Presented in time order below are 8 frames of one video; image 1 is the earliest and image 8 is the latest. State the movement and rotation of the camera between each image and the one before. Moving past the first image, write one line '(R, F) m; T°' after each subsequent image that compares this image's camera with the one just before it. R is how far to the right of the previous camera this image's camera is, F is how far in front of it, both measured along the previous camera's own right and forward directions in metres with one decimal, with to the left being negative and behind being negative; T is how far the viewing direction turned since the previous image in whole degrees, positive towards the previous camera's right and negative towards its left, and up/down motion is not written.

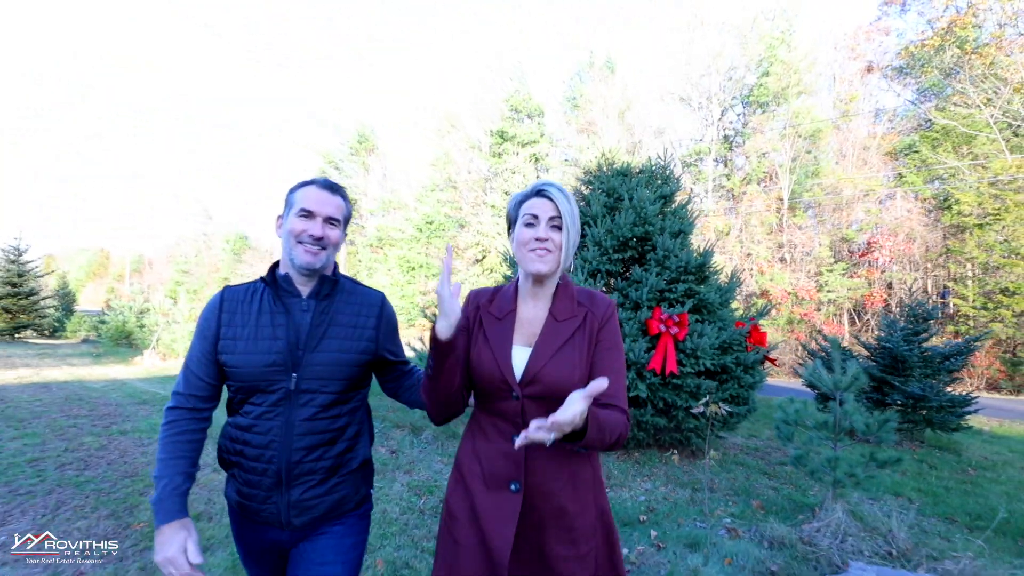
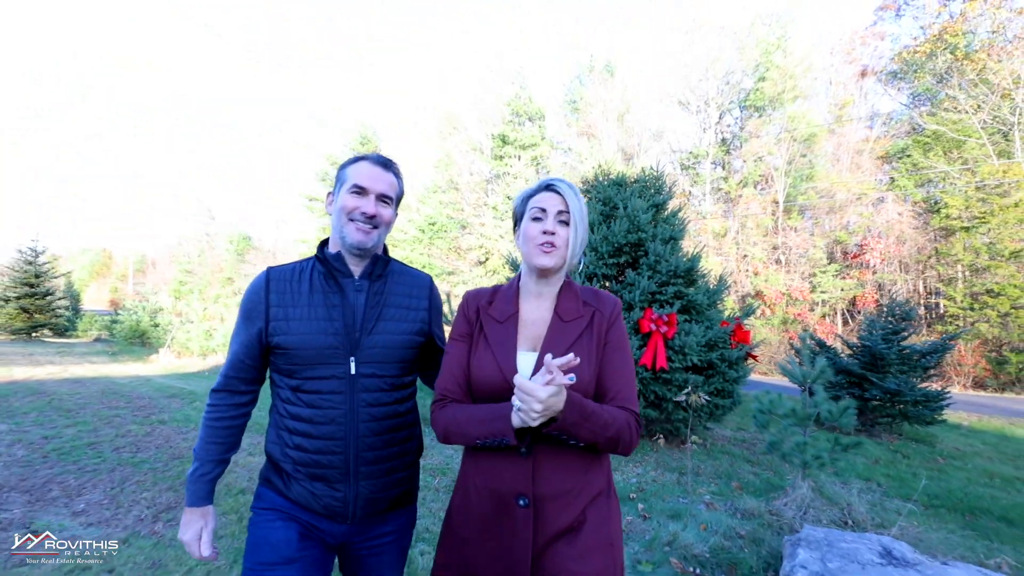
(0.0, -0.5) m; 0°
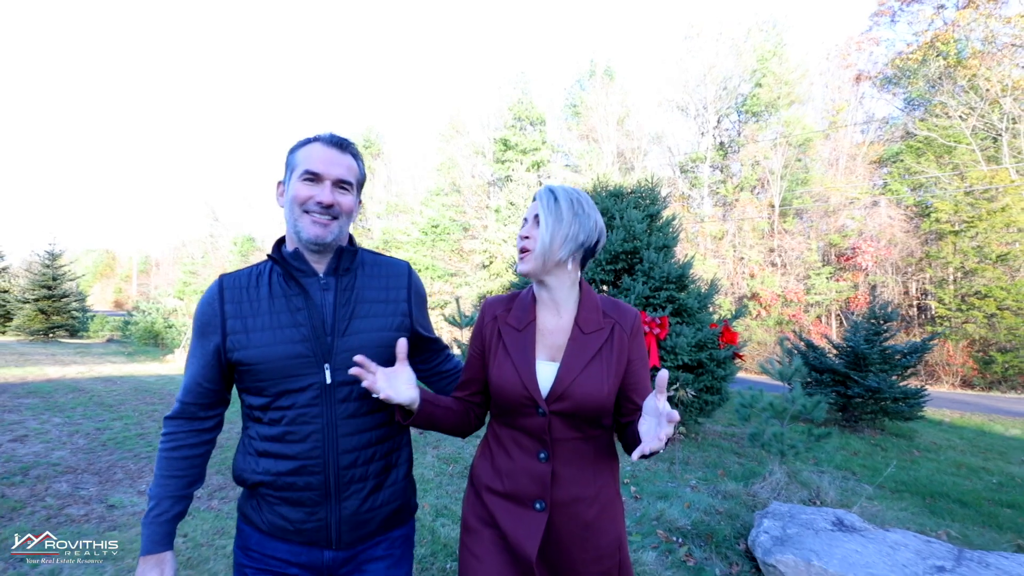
(-0.1, -0.5) m; 0°
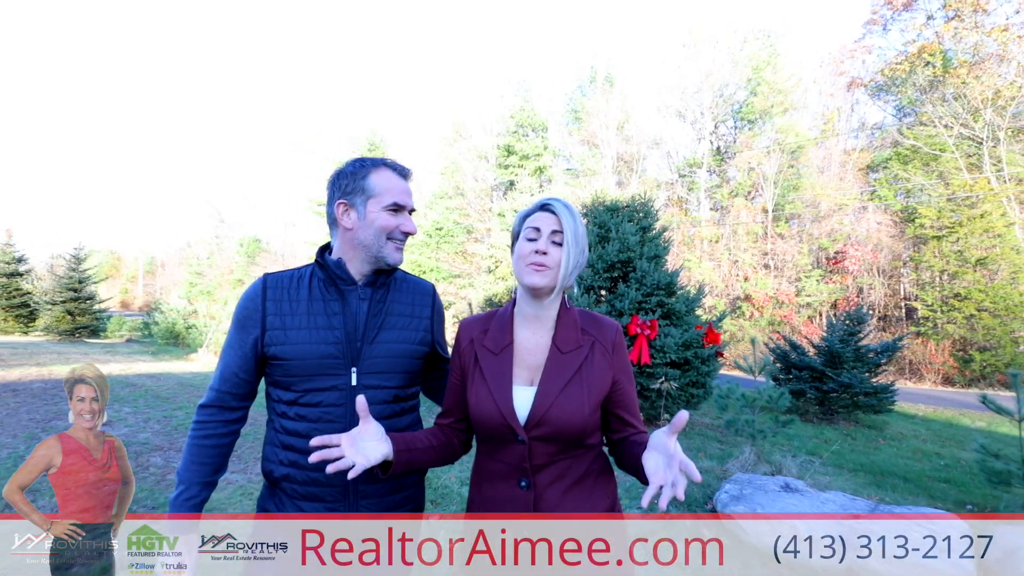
(-0.1, -0.8) m; 0°
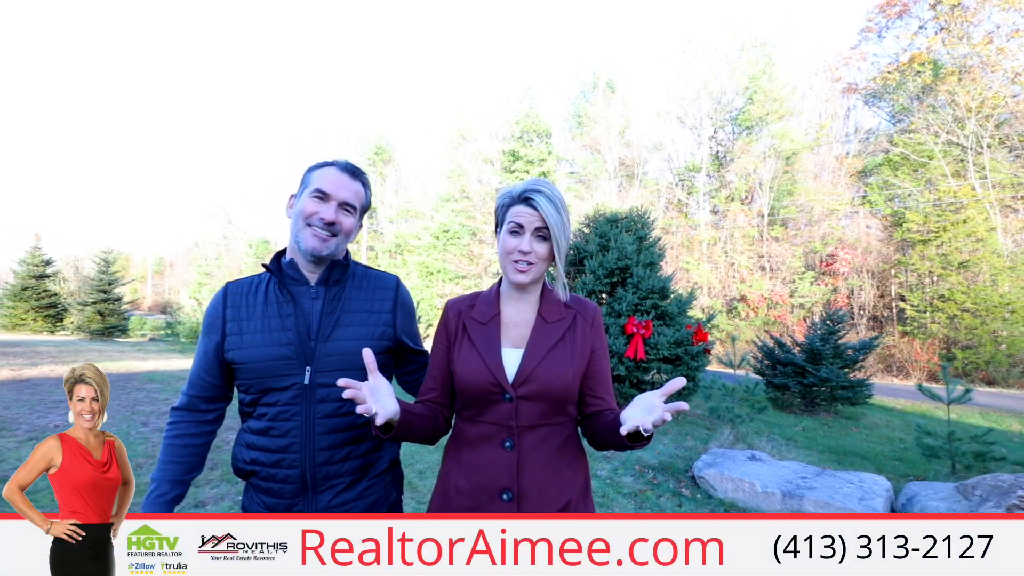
(-0.1, -0.9) m; 0°
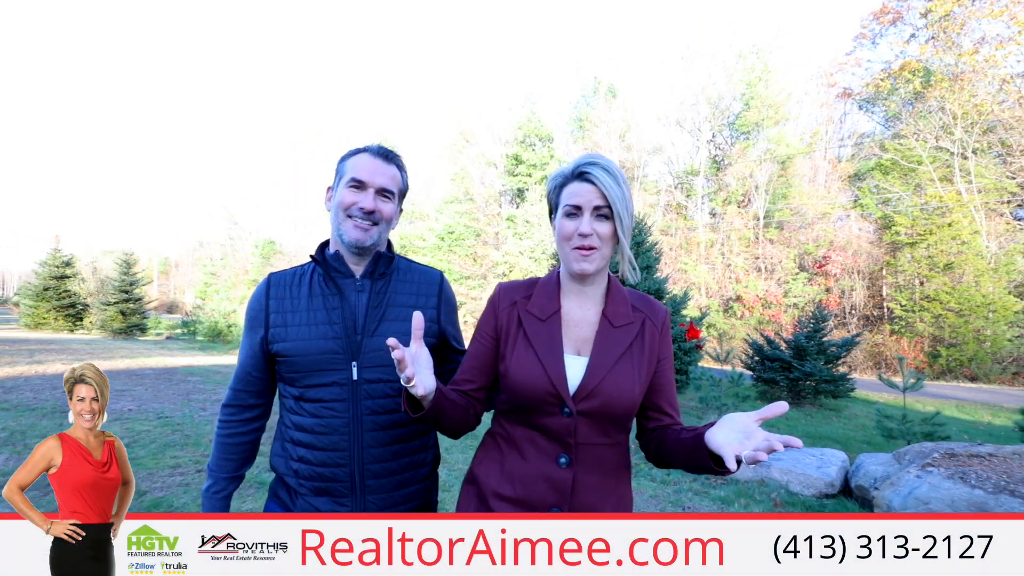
(-0.1, -0.8) m; 0°
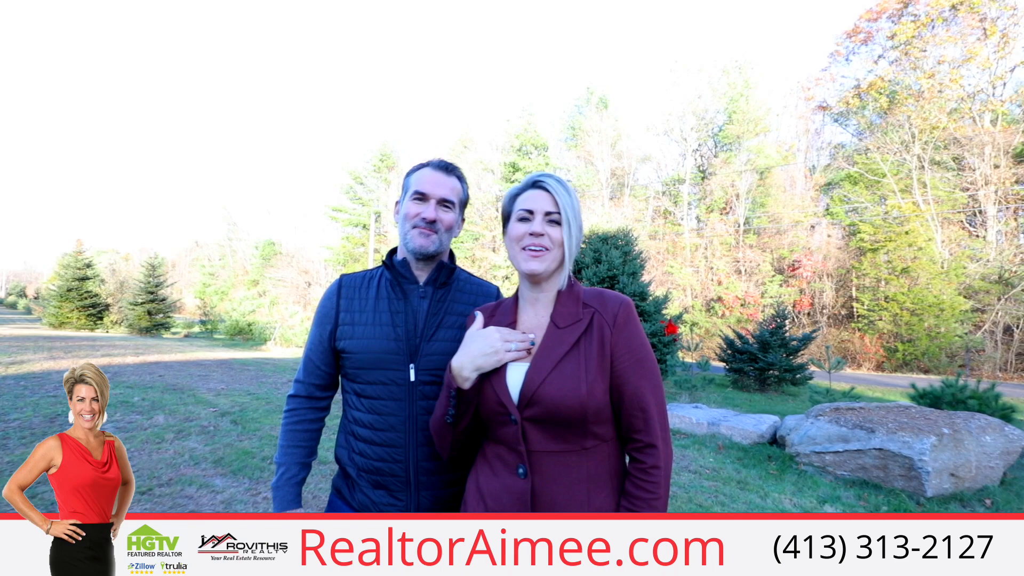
(-0.3, -1.6) m; +1°
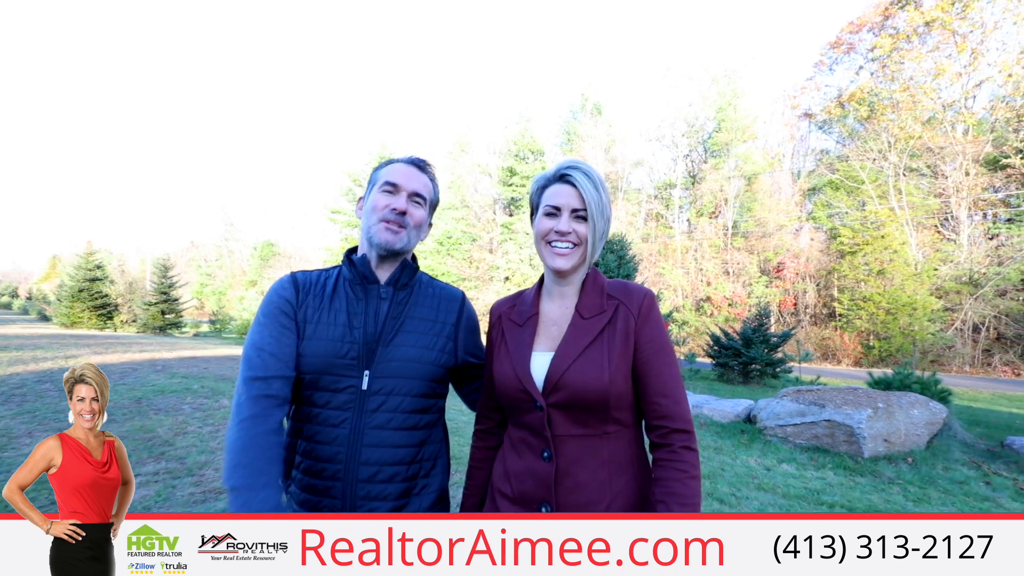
(-0.3, -1.0) m; +1°
